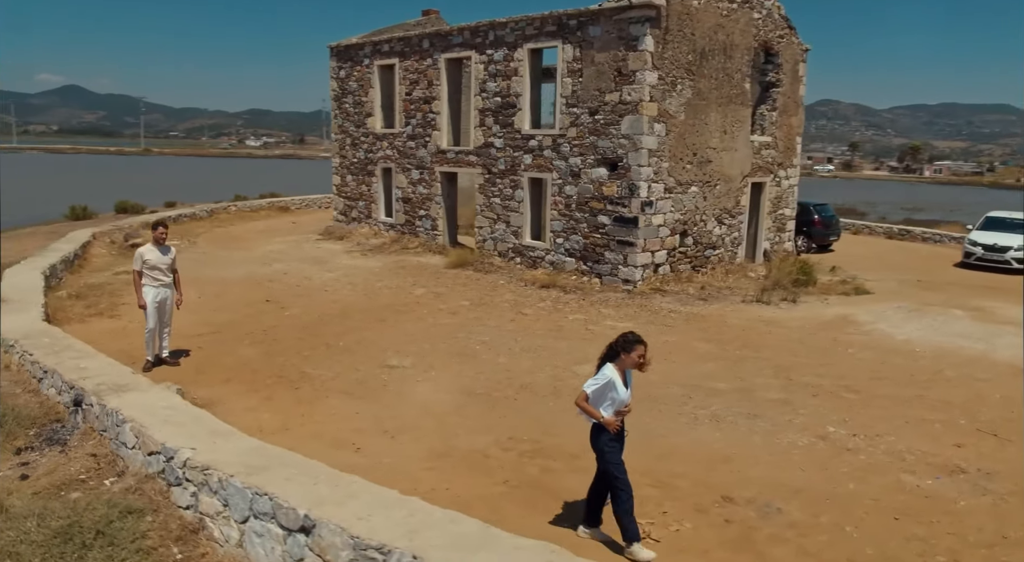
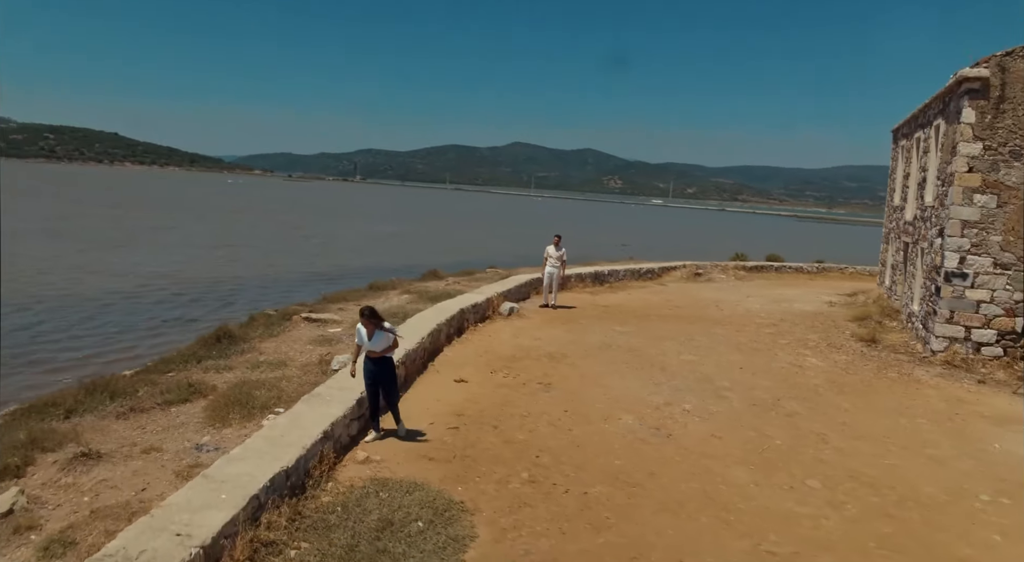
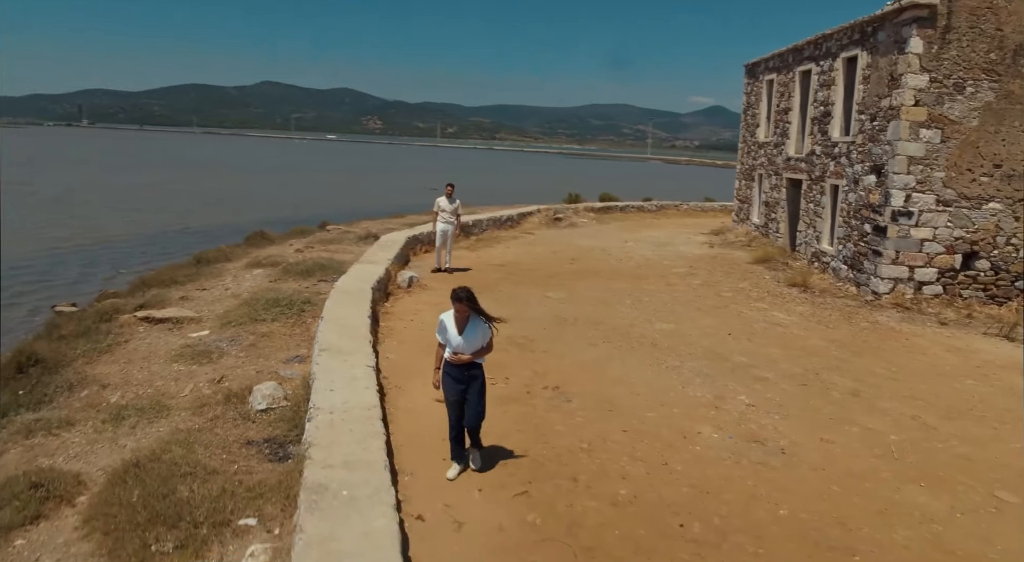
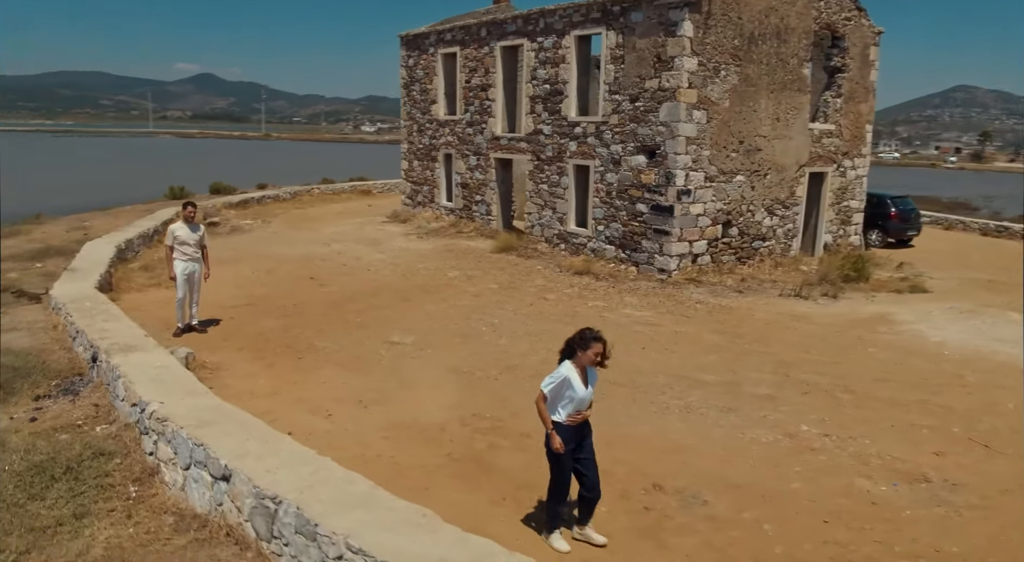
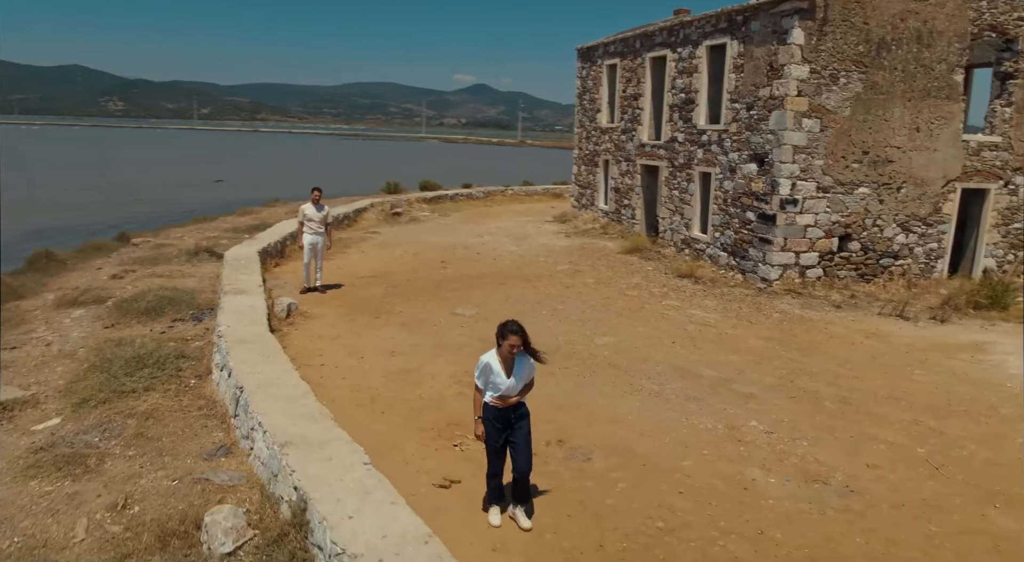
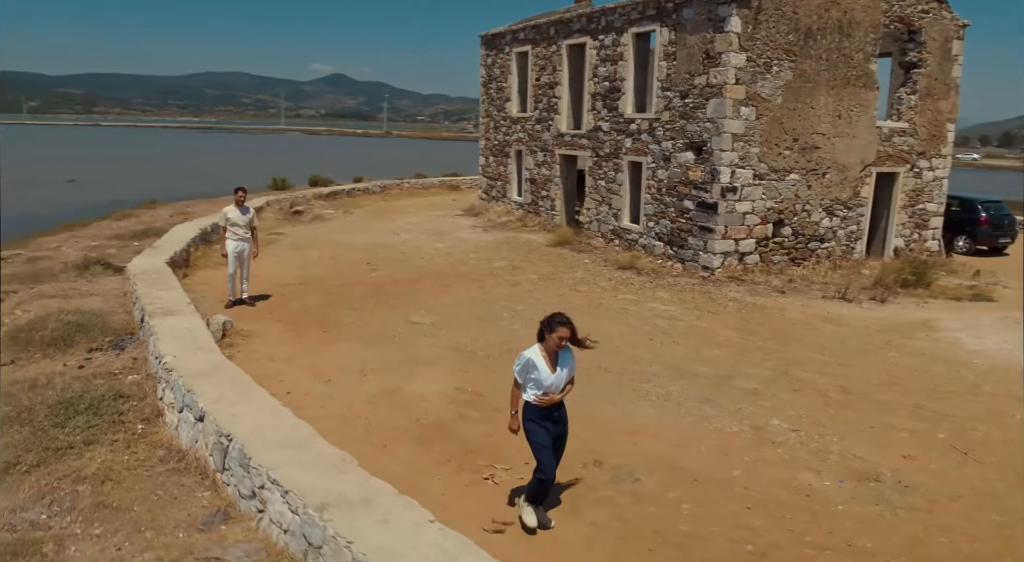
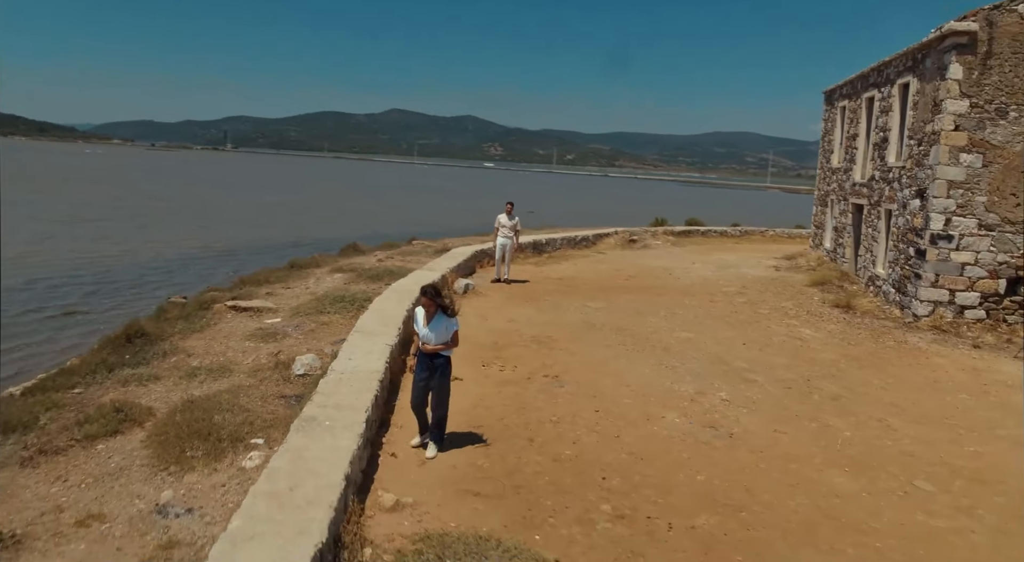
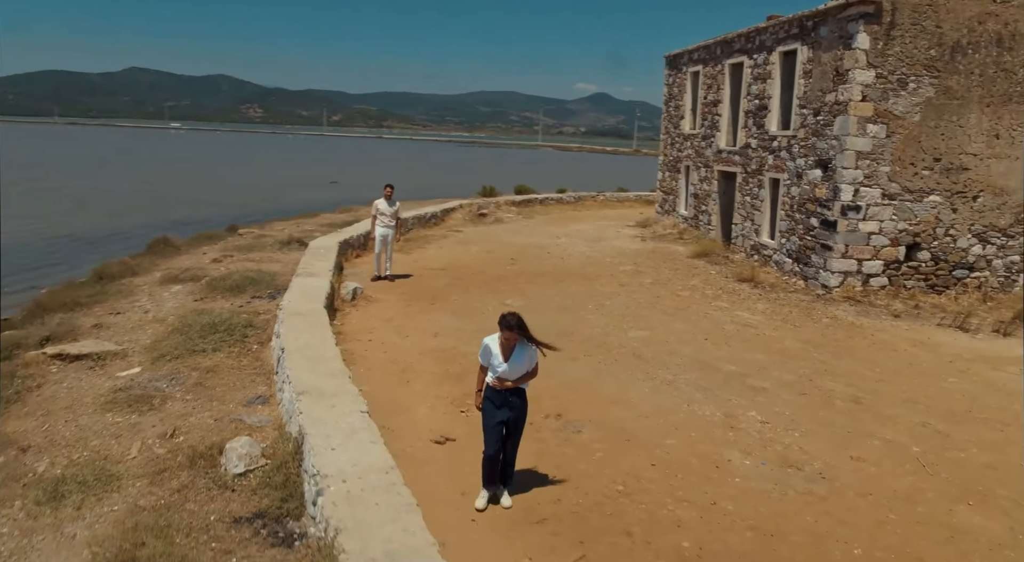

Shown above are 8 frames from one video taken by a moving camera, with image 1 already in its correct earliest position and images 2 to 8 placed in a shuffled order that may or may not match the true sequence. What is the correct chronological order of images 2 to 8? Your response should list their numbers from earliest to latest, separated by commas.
4, 6, 5, 8, 3, 7, 2
